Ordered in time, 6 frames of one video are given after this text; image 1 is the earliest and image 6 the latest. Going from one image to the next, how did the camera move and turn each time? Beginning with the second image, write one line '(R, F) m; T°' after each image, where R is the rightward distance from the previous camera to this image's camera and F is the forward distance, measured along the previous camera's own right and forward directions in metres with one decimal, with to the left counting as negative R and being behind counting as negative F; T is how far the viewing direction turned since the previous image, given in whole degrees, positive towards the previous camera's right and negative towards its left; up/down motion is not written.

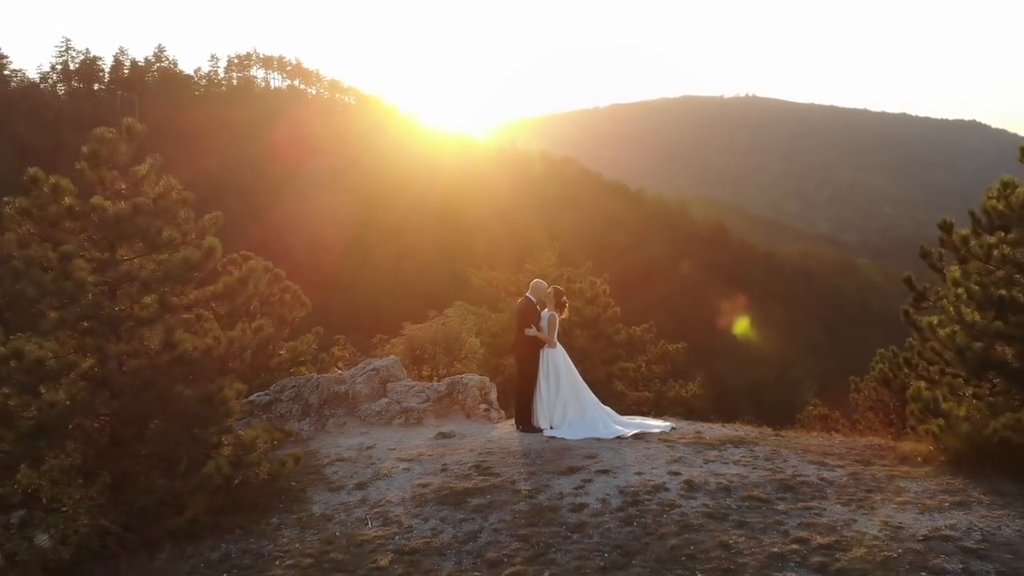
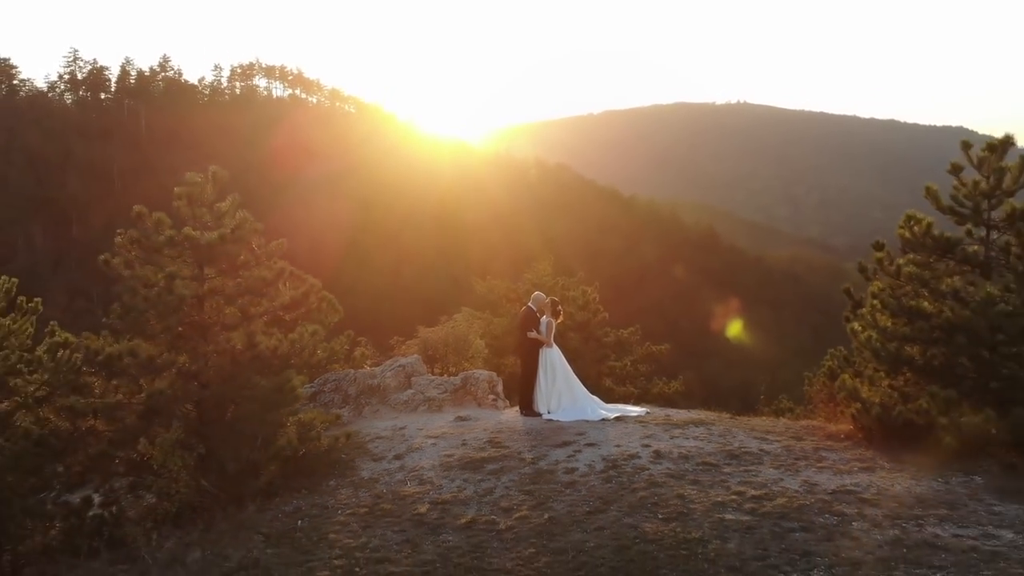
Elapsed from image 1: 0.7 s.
(-0.1, -1.4) m; 0°
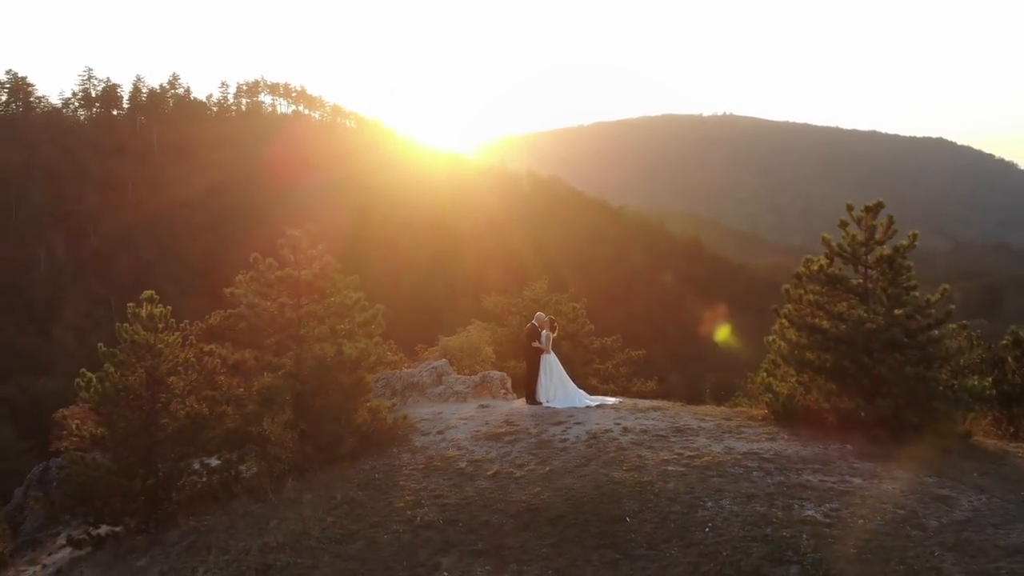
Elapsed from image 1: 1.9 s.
(-0.3, -2.7) m; +1°
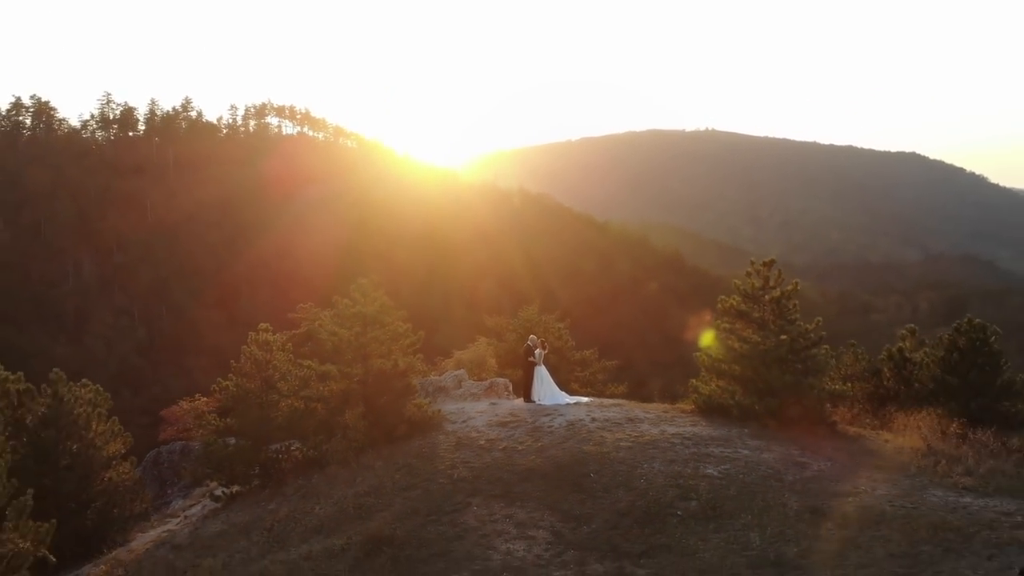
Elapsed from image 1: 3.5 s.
(-0.3, -4.1) m; +1°
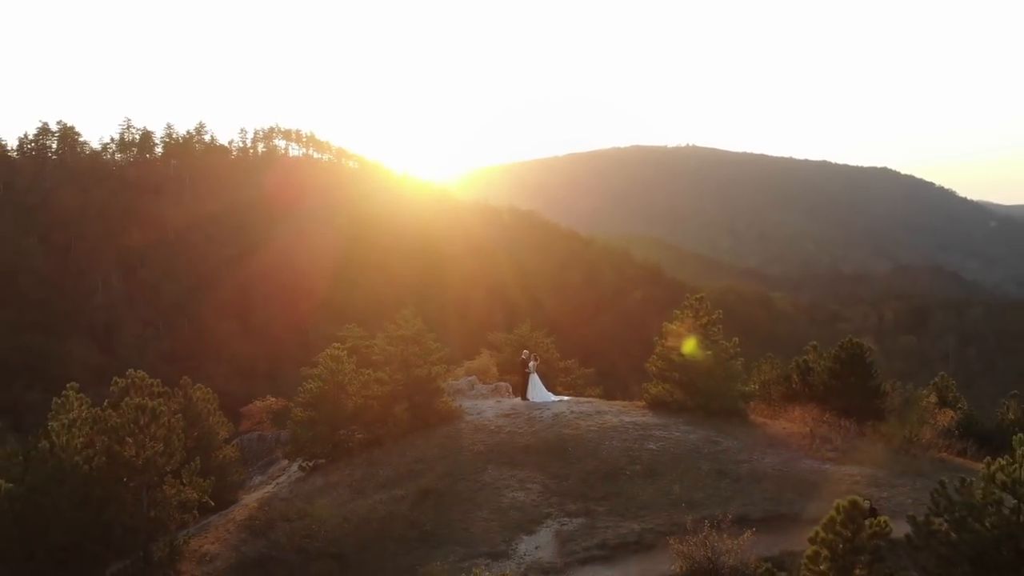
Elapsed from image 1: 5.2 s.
(-0.5, -5.1) m; +1°
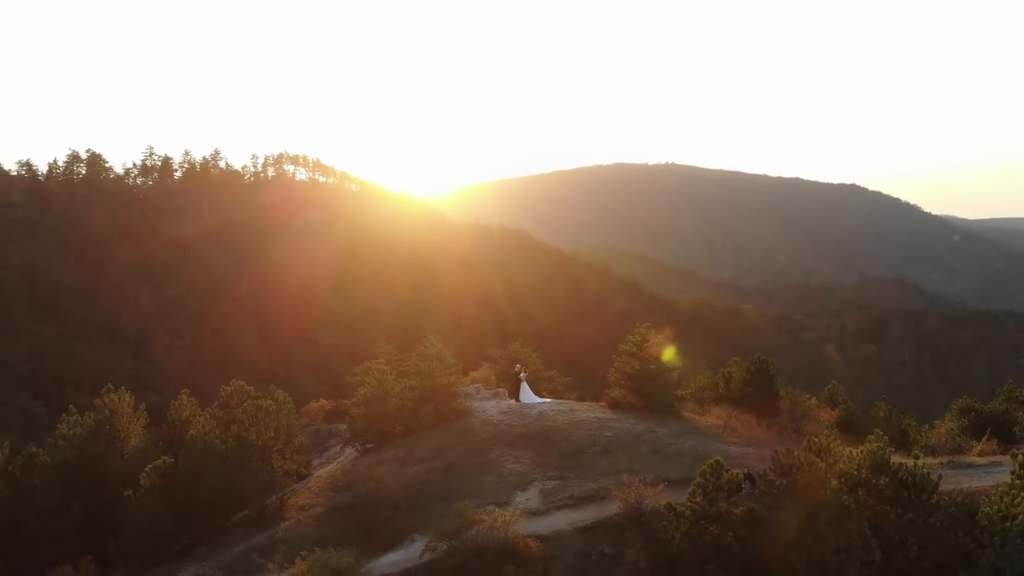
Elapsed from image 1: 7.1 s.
(-0.5, -6.9) m; +1°
